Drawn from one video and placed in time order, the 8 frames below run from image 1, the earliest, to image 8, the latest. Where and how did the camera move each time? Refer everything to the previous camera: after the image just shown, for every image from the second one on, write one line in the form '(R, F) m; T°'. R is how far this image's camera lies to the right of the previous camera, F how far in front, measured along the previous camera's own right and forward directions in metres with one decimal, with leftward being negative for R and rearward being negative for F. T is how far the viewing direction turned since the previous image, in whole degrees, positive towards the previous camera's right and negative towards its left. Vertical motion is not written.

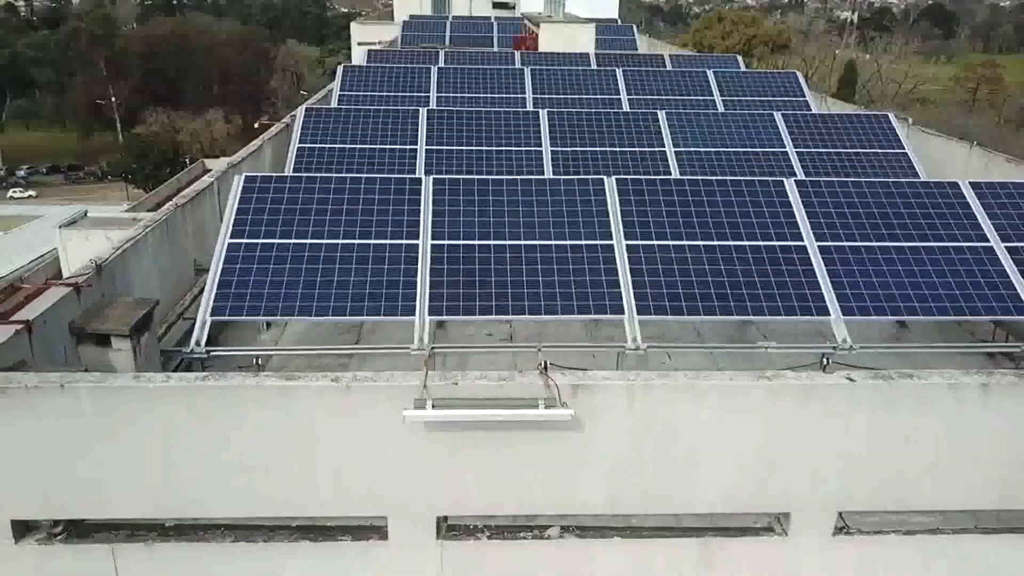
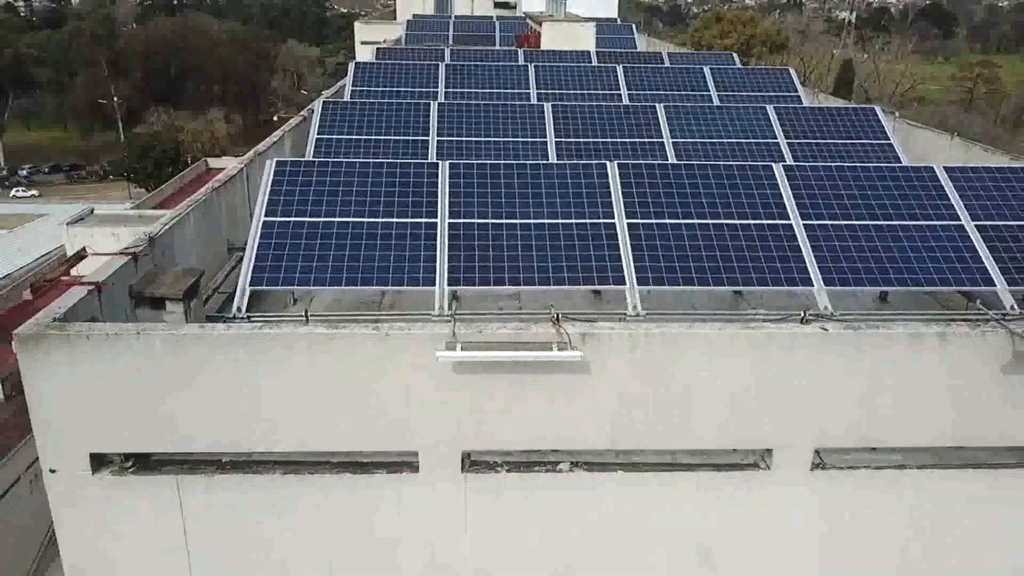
(-0.1, -0.7) m; 0°
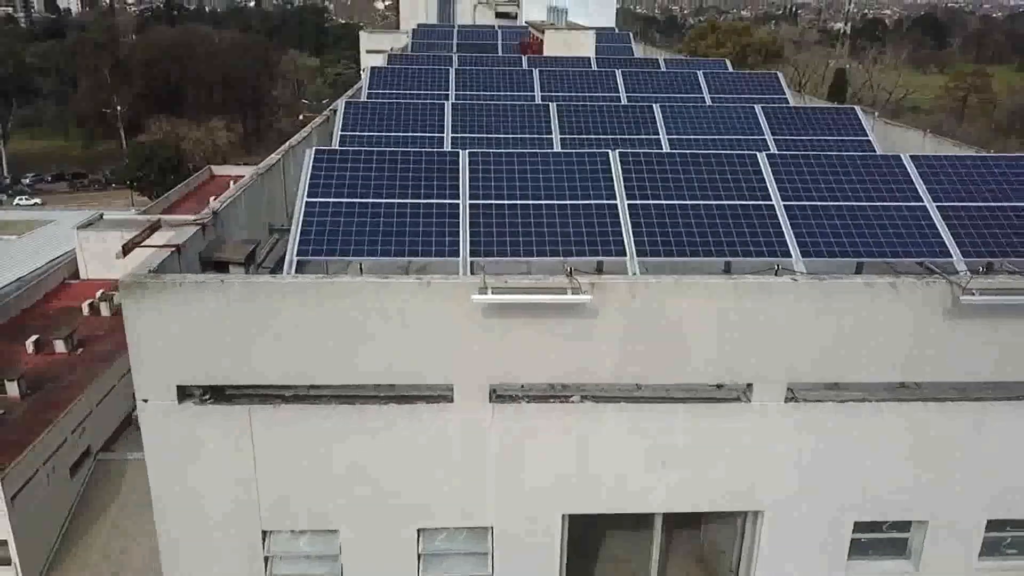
(-0.2, -1.1) m; 0°
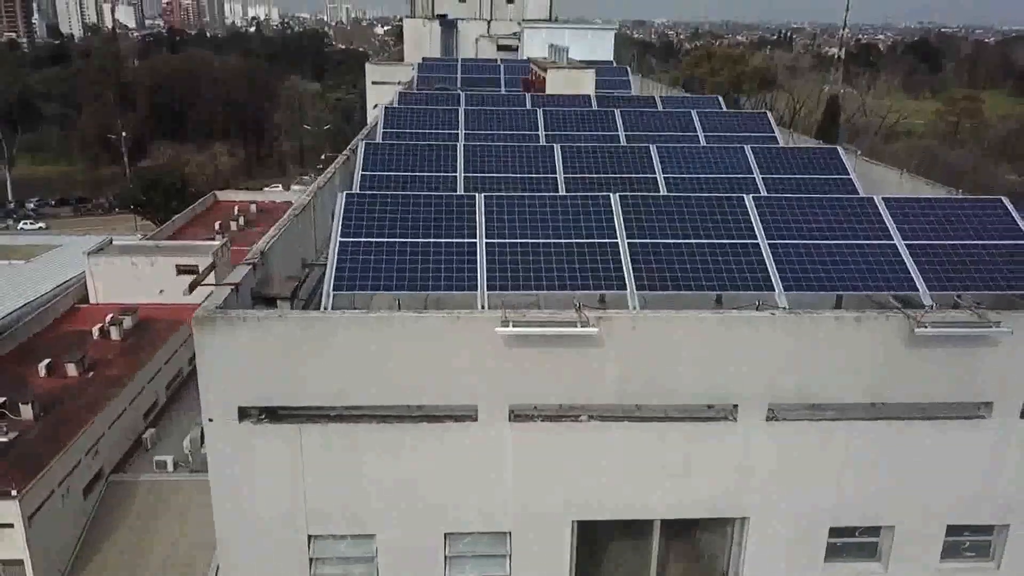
(-0.2, -1.1) m; 0°
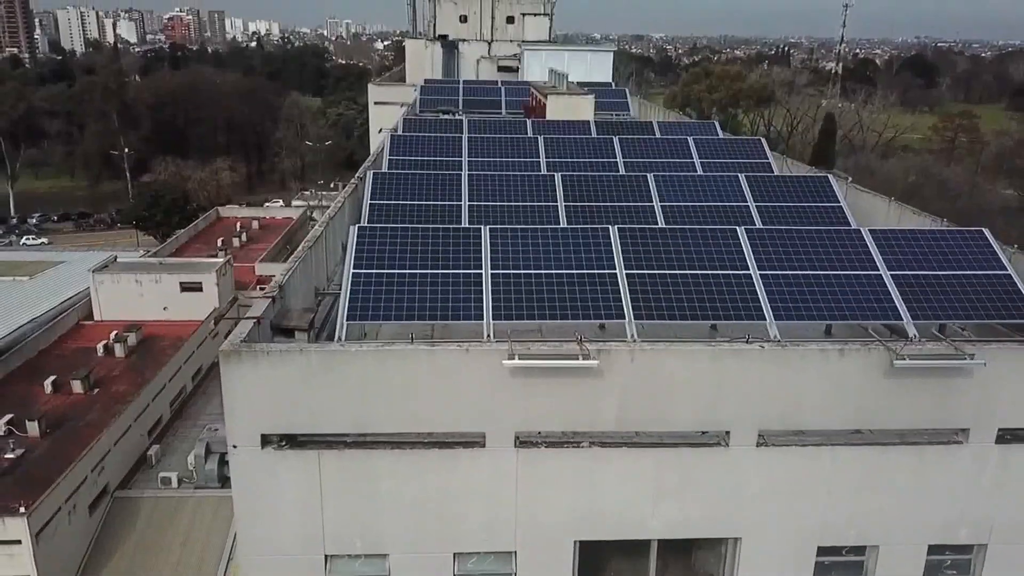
(-0.1, -0.5) m; 0°
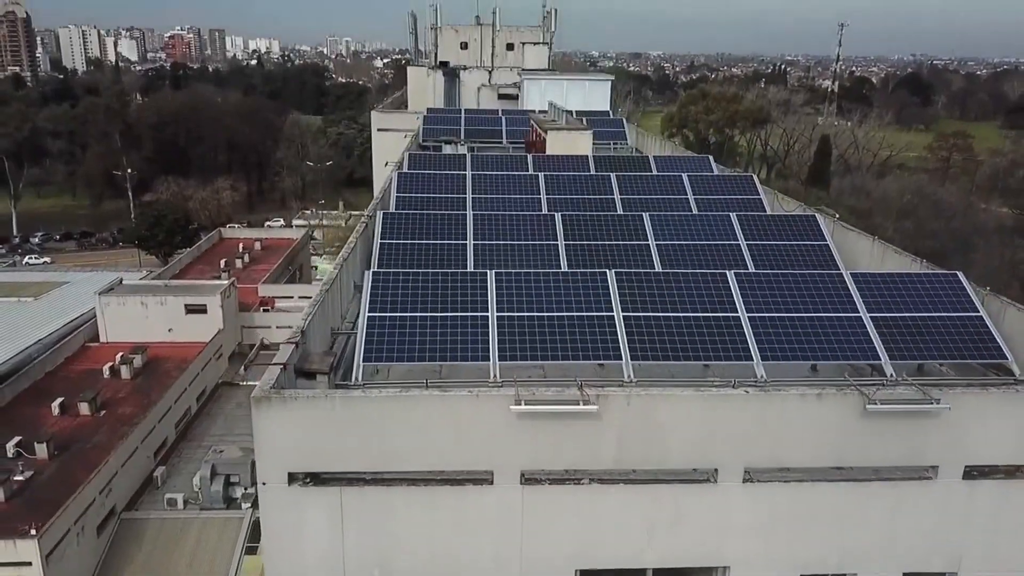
(-0.1, -0.8) m; 0°
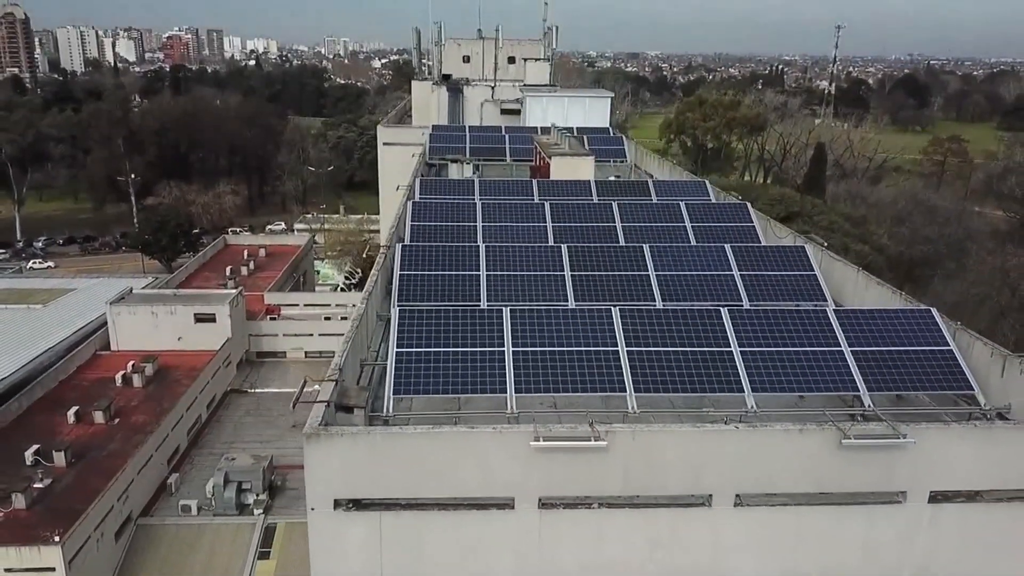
(-0.3, -1.2) m; 0°
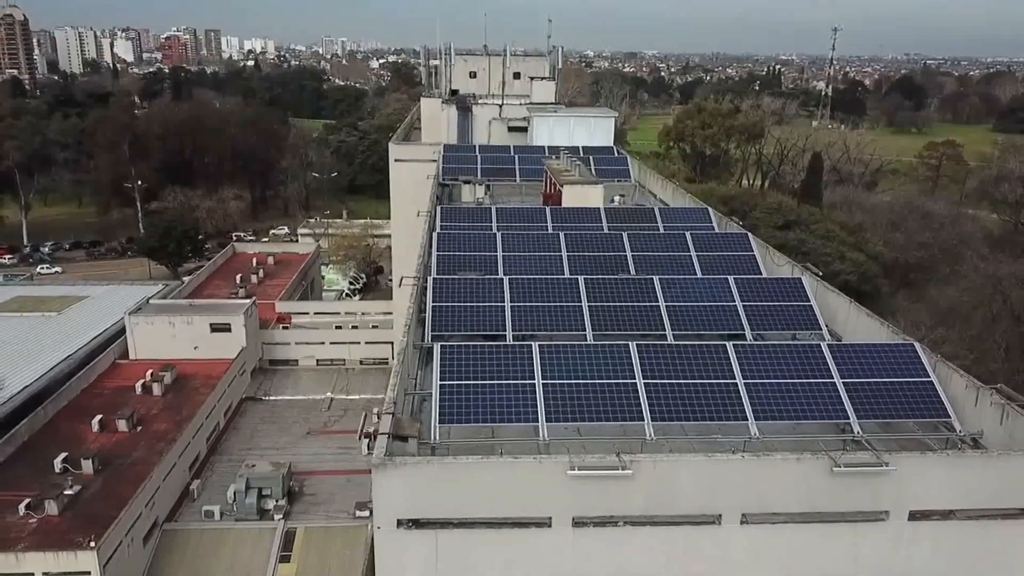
(-0.6, -1.7) m; 0°
